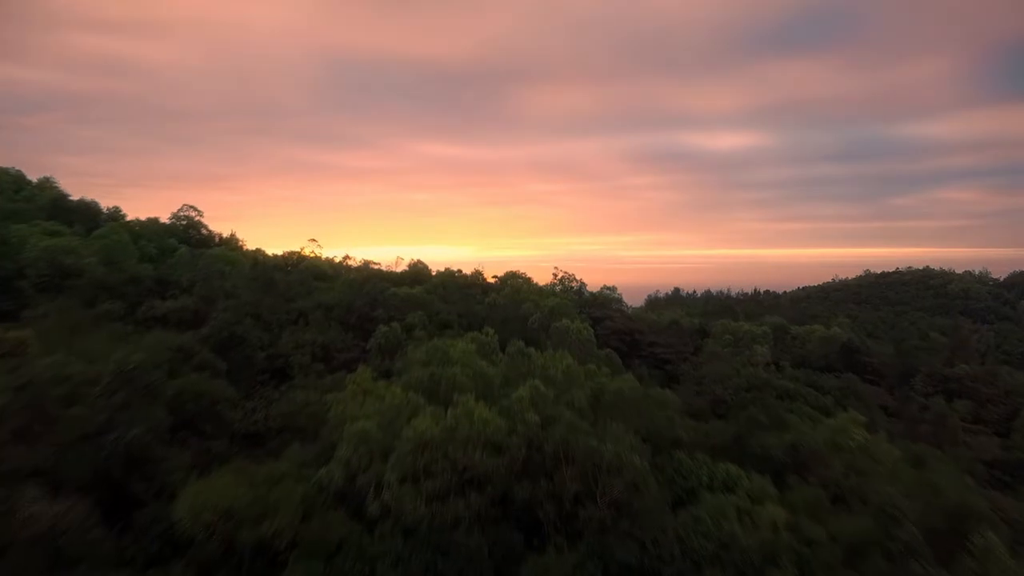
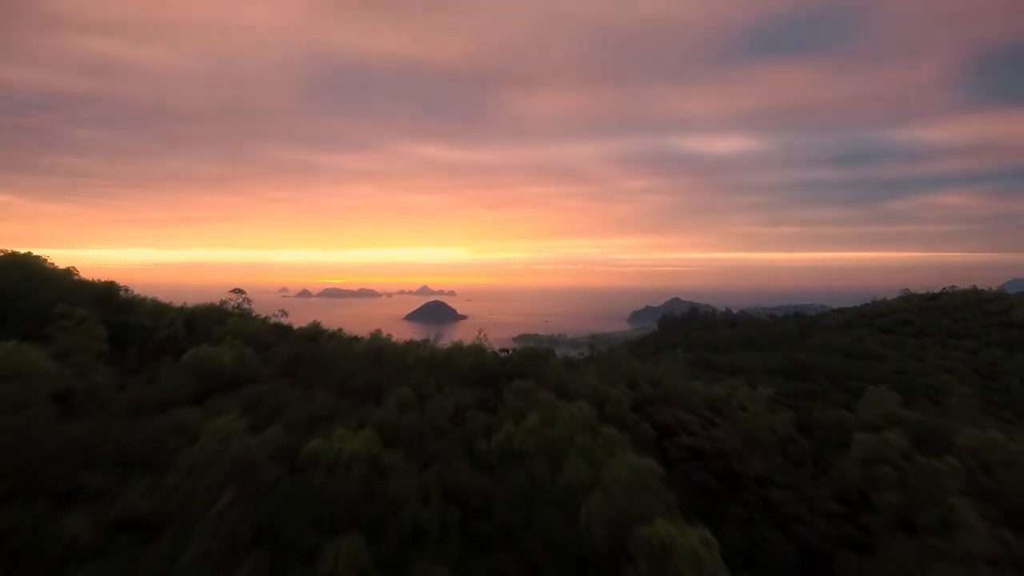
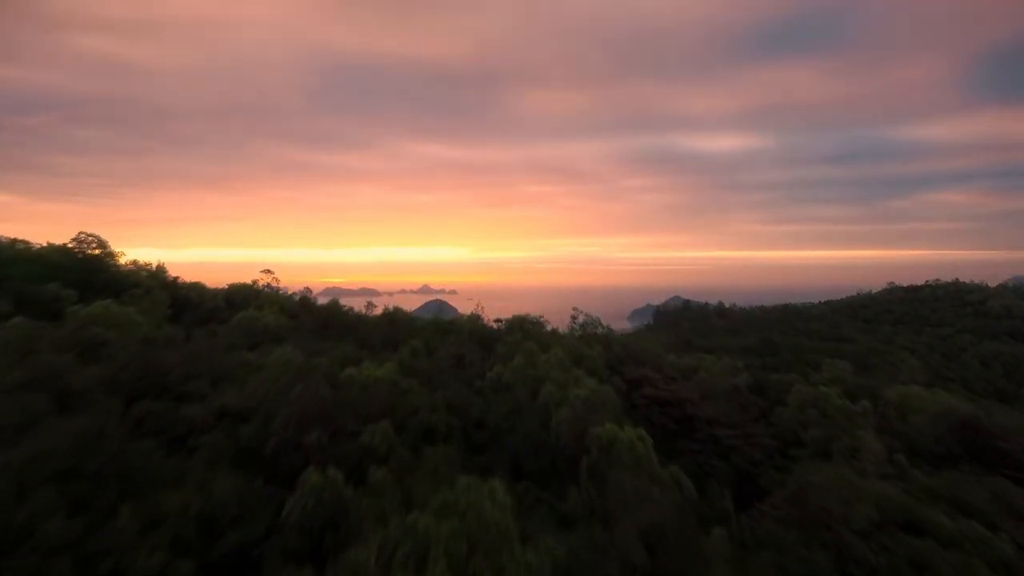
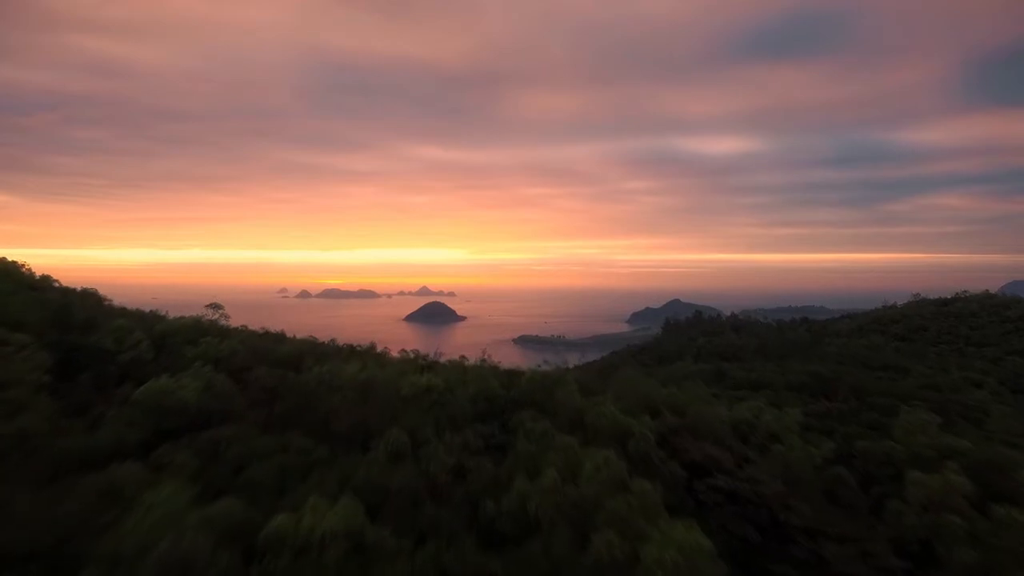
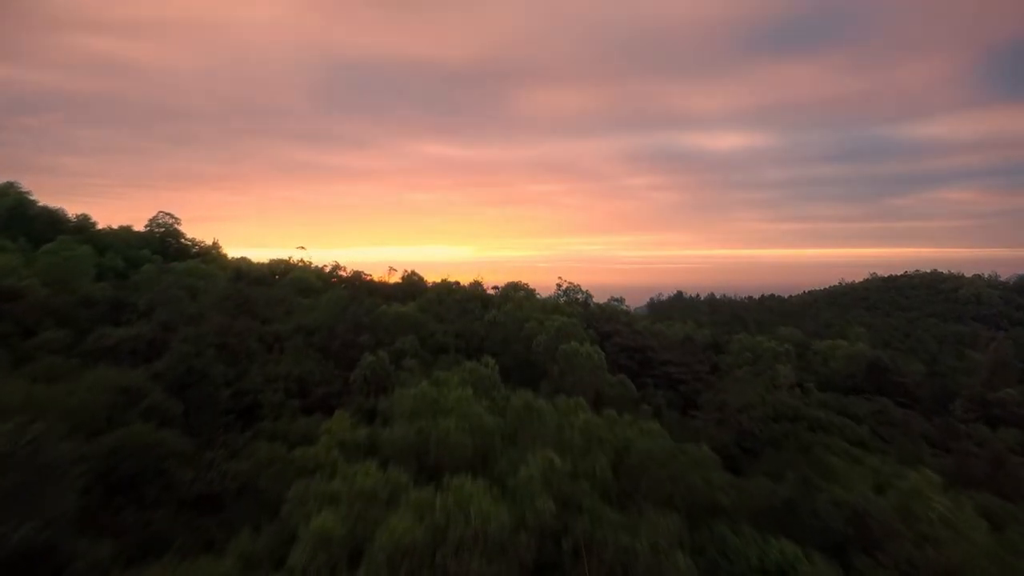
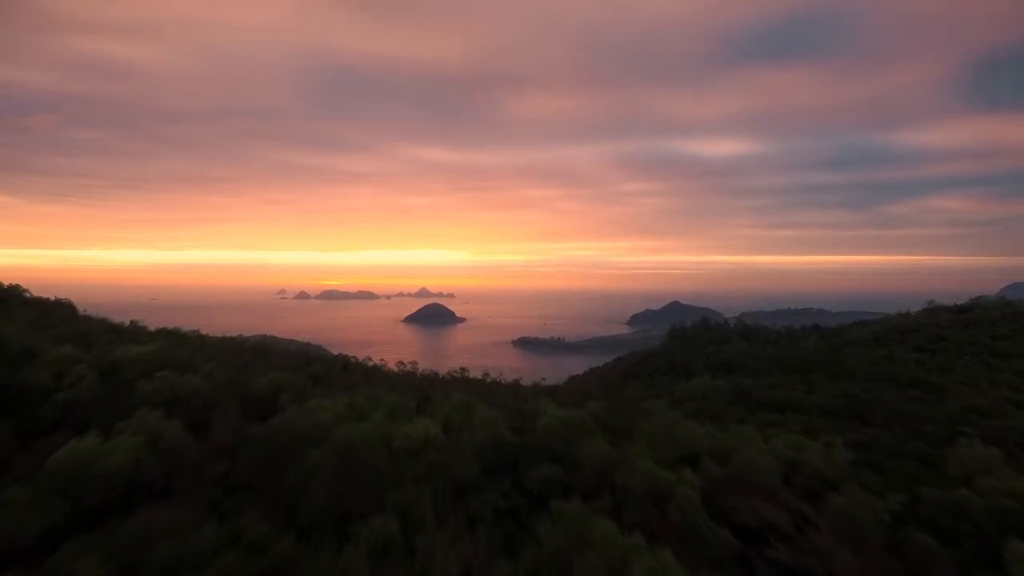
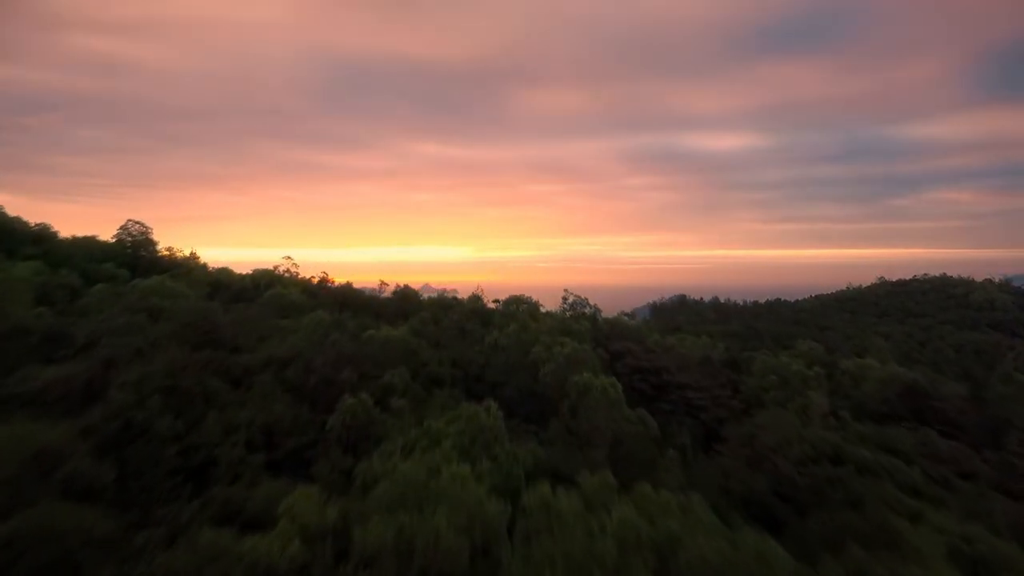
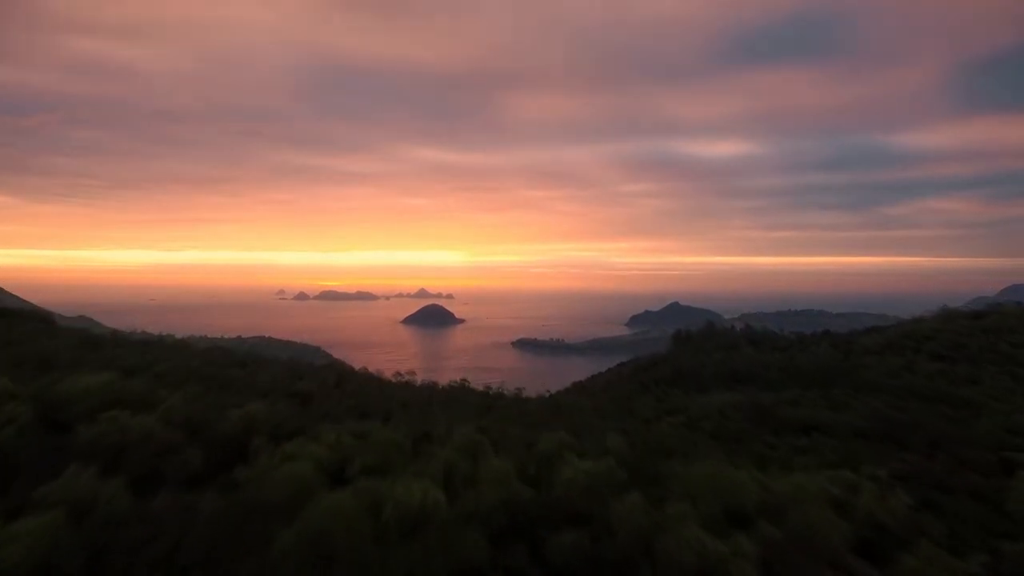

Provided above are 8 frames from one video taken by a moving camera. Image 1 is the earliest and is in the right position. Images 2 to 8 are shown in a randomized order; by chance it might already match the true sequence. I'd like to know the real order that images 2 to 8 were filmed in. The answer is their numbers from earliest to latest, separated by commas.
5, 7, 3, 2, 4, 6, 8
